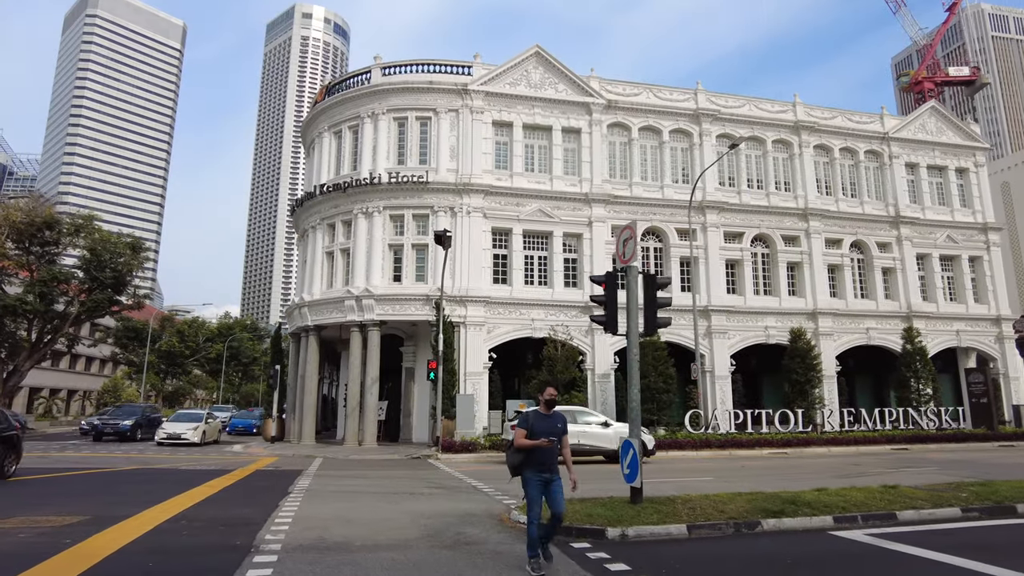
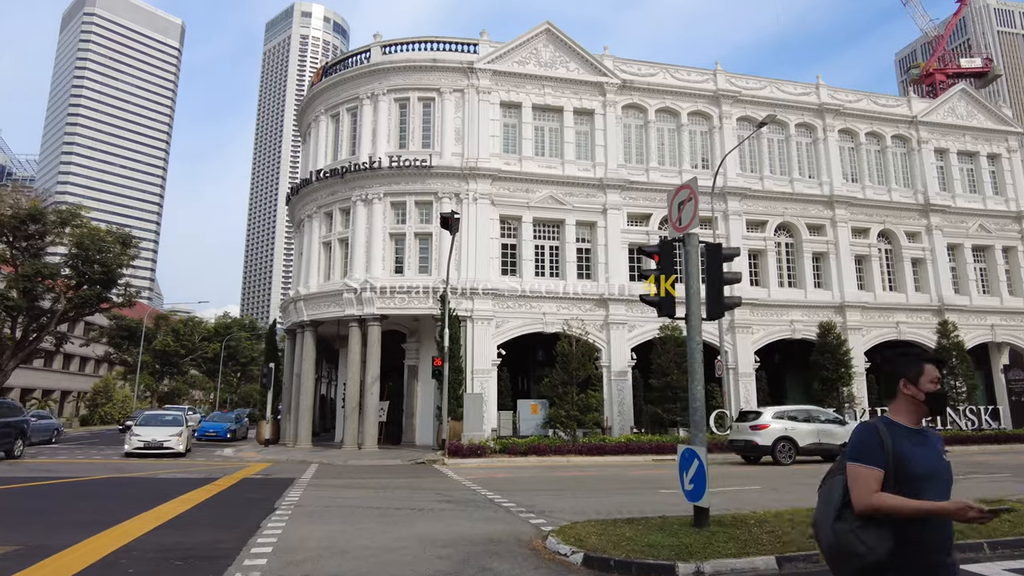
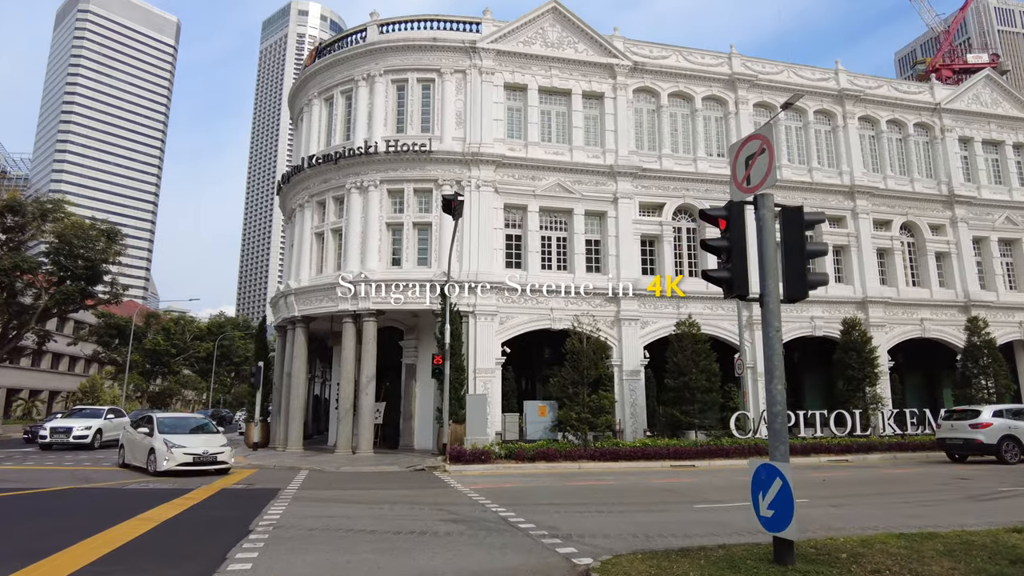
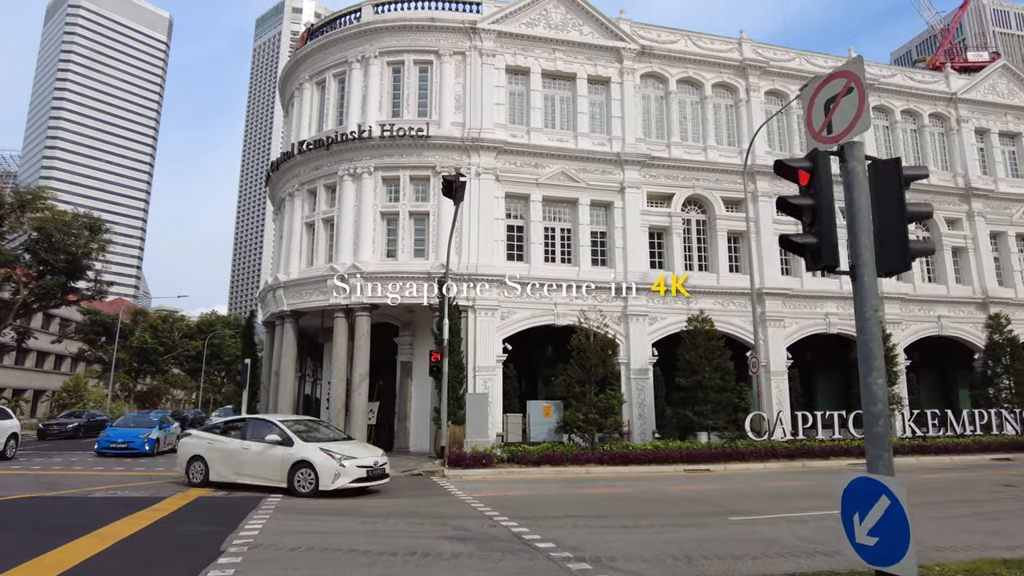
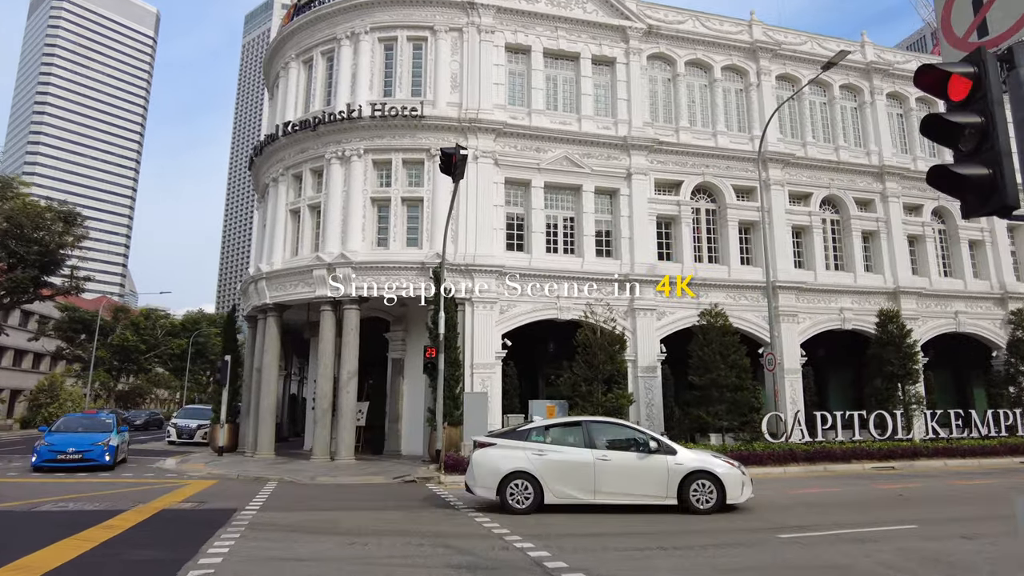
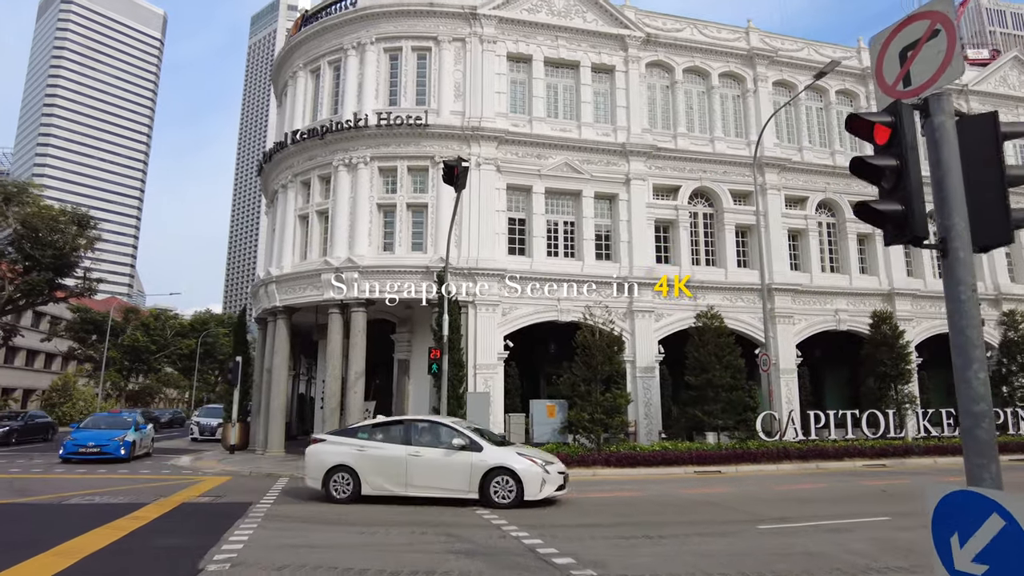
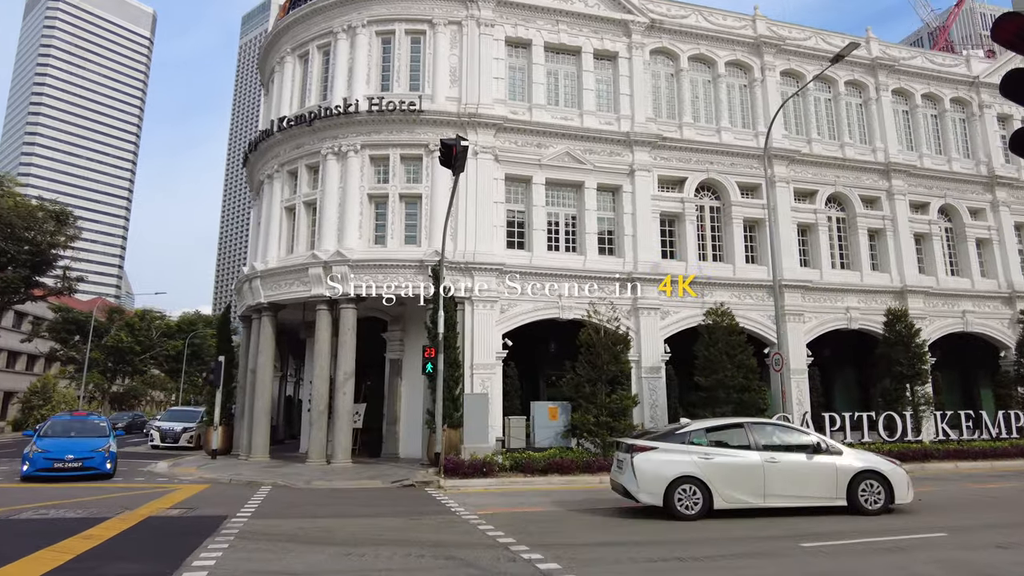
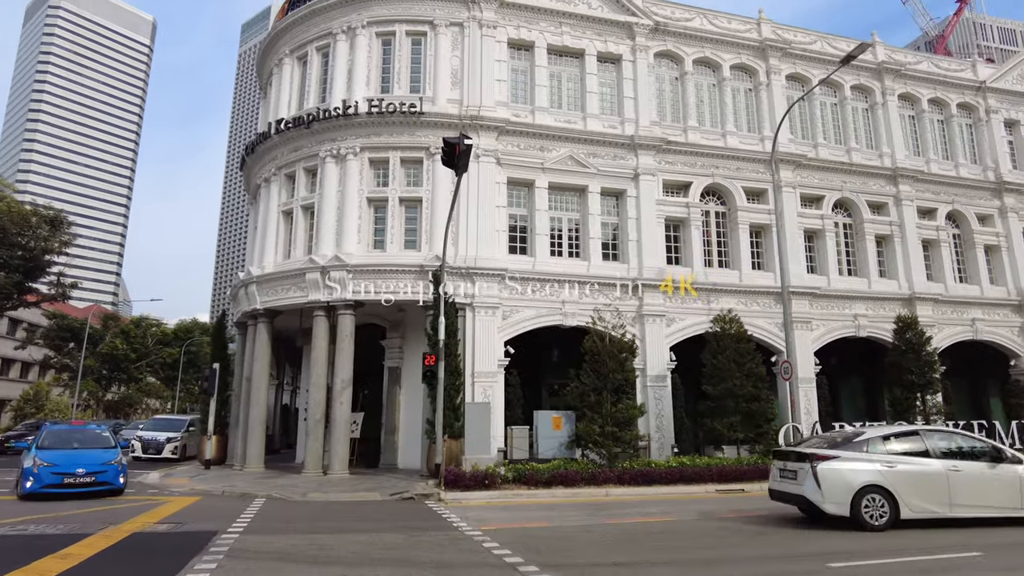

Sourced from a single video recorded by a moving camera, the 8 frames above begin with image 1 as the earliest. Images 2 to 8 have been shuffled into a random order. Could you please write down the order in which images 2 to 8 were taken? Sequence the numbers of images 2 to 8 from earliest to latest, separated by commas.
2, 3, 4, 6, 5, 7, 8
